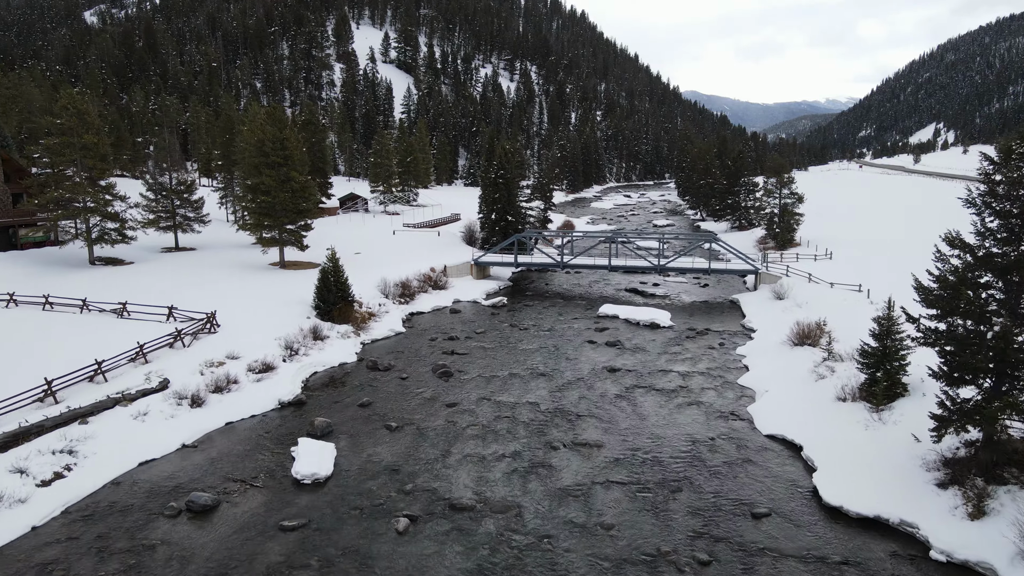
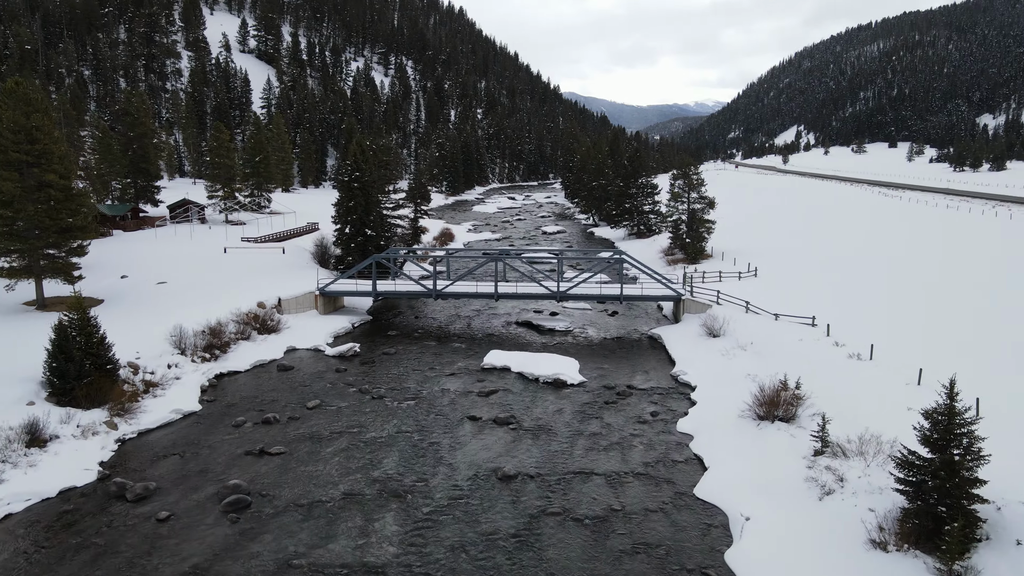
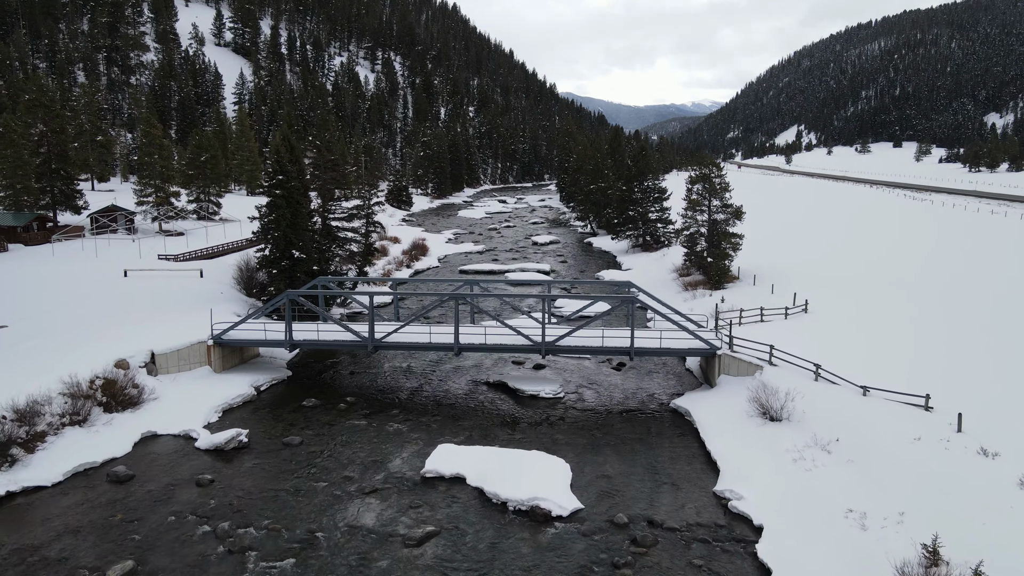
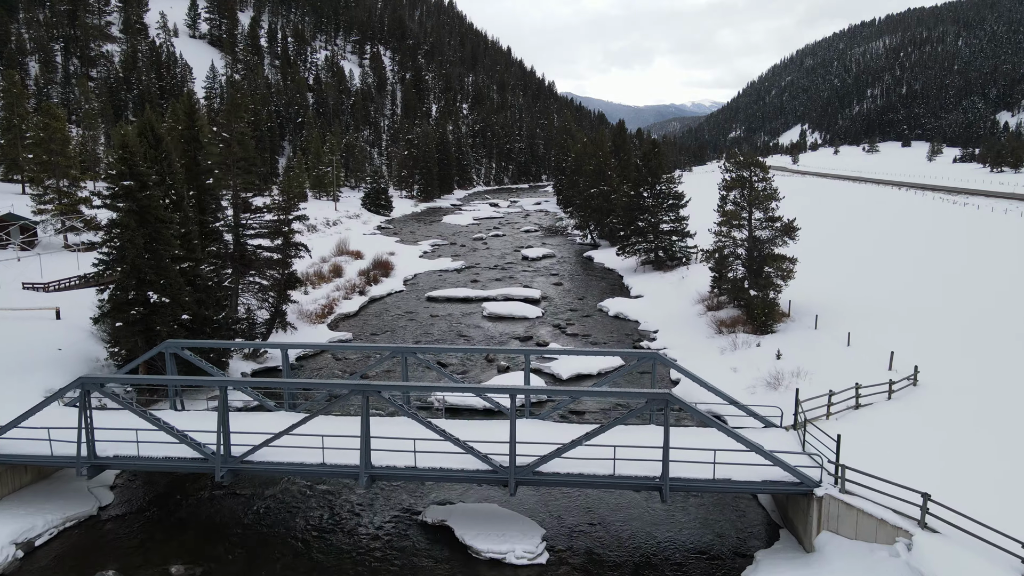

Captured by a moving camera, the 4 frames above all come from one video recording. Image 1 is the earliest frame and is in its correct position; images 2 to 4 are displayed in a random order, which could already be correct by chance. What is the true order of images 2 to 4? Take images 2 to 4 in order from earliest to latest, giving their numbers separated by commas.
2, 3, 4
